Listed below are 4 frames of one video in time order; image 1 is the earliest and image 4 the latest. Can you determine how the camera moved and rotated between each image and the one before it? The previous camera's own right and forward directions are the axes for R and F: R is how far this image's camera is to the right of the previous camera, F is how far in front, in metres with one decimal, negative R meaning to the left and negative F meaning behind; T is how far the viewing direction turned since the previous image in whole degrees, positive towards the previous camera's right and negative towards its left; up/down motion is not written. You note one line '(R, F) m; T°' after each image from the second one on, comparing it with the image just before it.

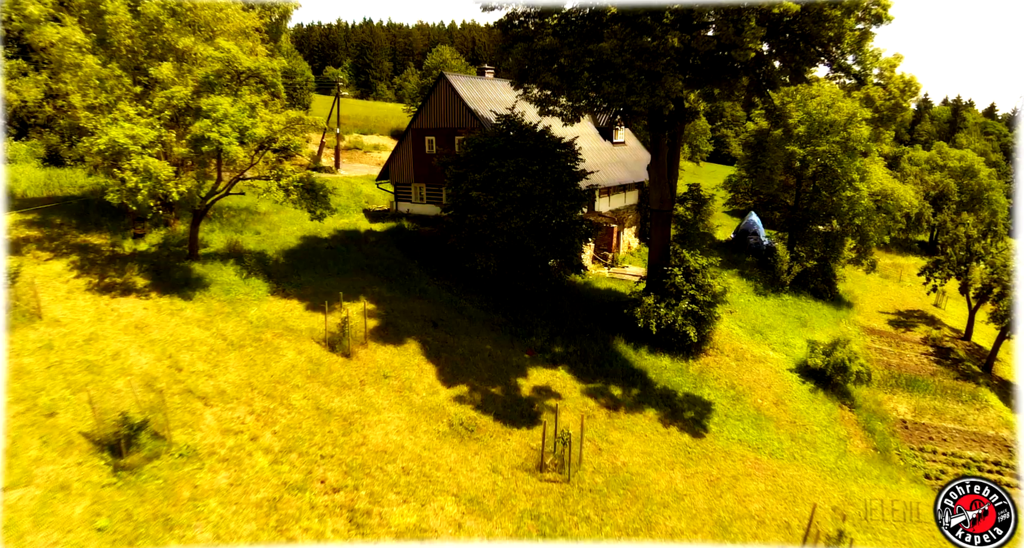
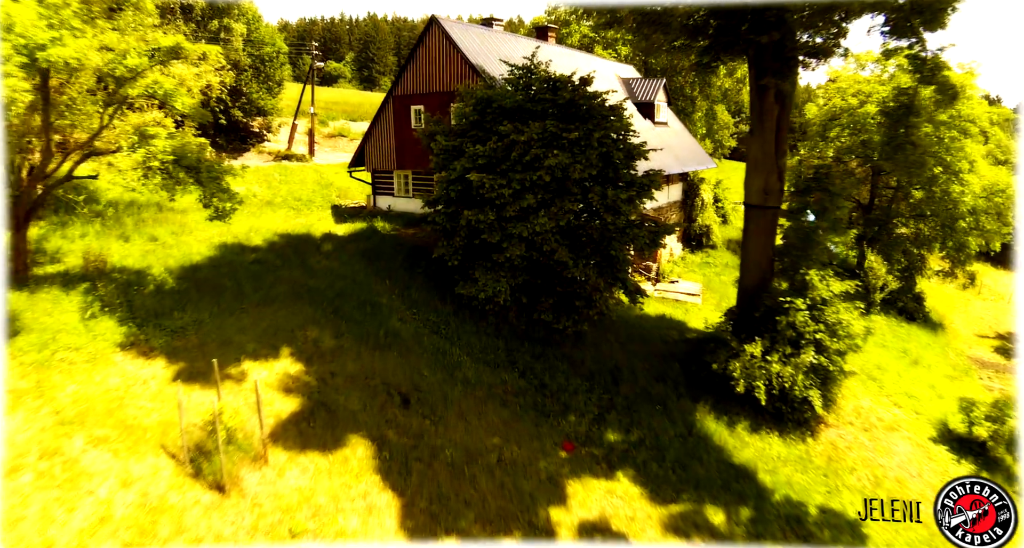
(-0.5, +8.1) m; -1°
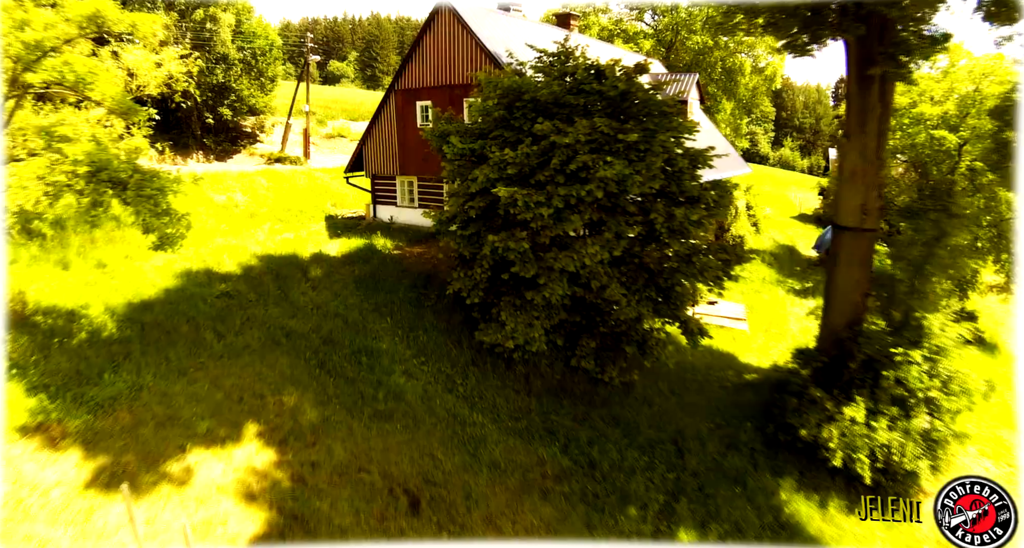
(-0.7, +3.0) m; 0°
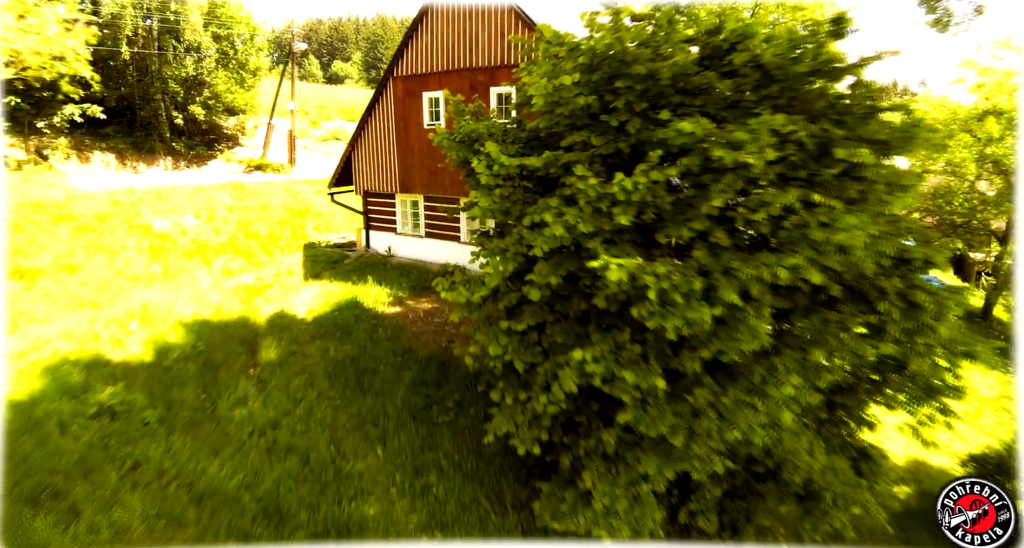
(-1.0, +4.8) m; 0°
